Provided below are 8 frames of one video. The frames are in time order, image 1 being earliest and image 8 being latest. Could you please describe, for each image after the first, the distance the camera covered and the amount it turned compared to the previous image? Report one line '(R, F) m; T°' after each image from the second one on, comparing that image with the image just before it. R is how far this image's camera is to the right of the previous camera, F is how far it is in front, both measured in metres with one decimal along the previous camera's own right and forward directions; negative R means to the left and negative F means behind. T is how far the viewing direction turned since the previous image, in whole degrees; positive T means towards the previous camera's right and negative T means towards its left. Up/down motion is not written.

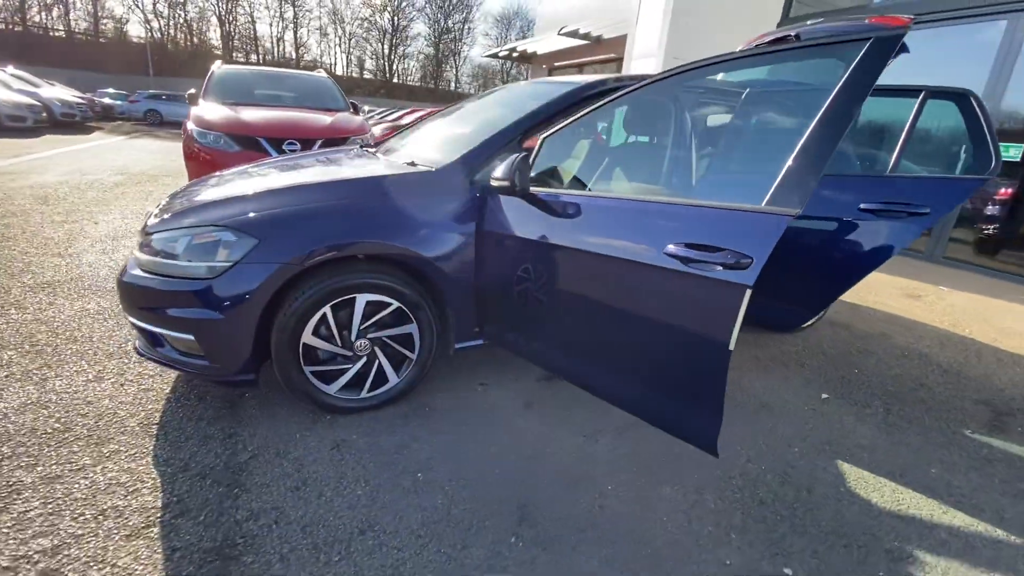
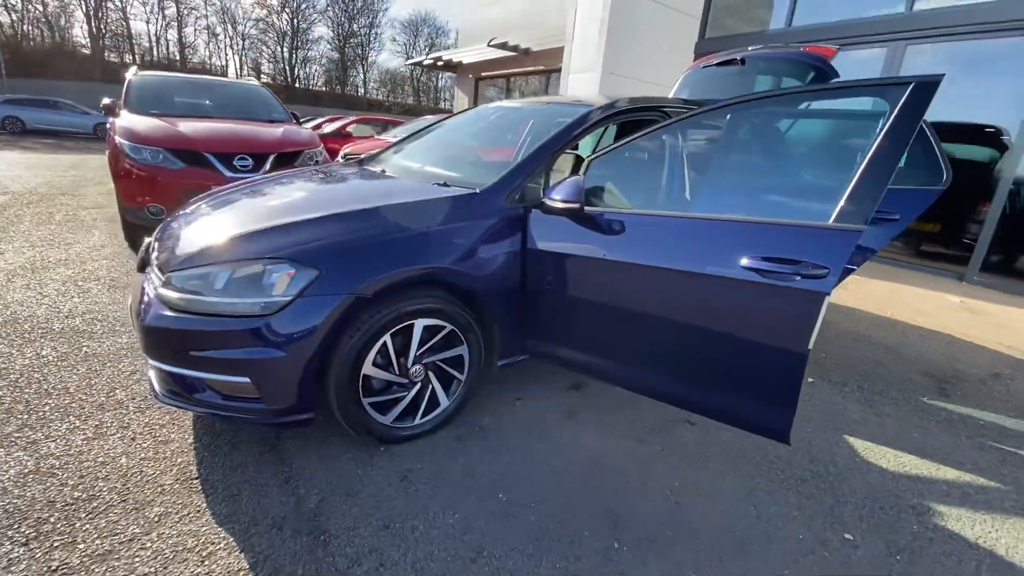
(-0.5, 0.0) m; +10°
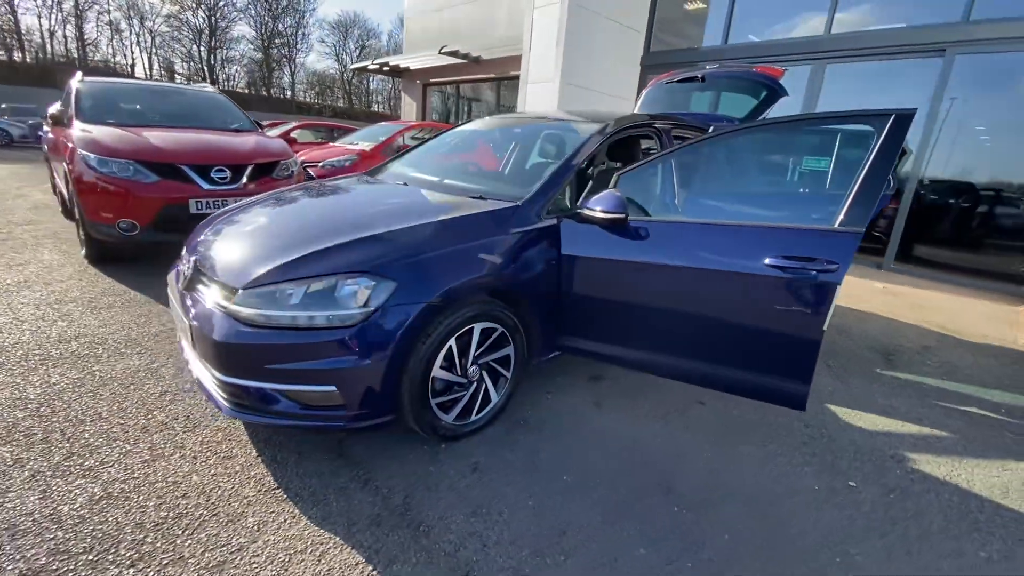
(-0.5, -0.2) m; +7°
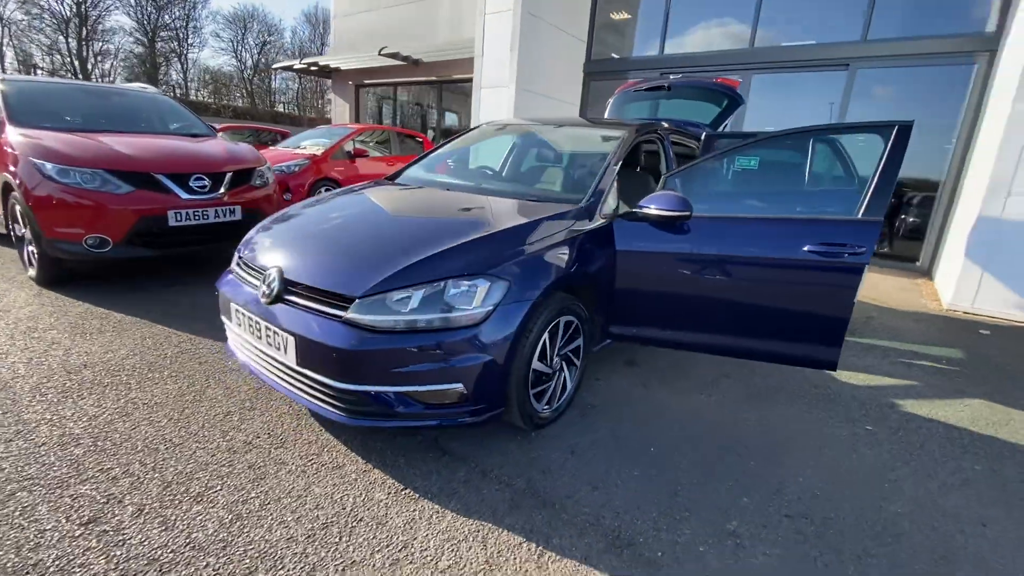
(-0.7, -0.1) m; +10°
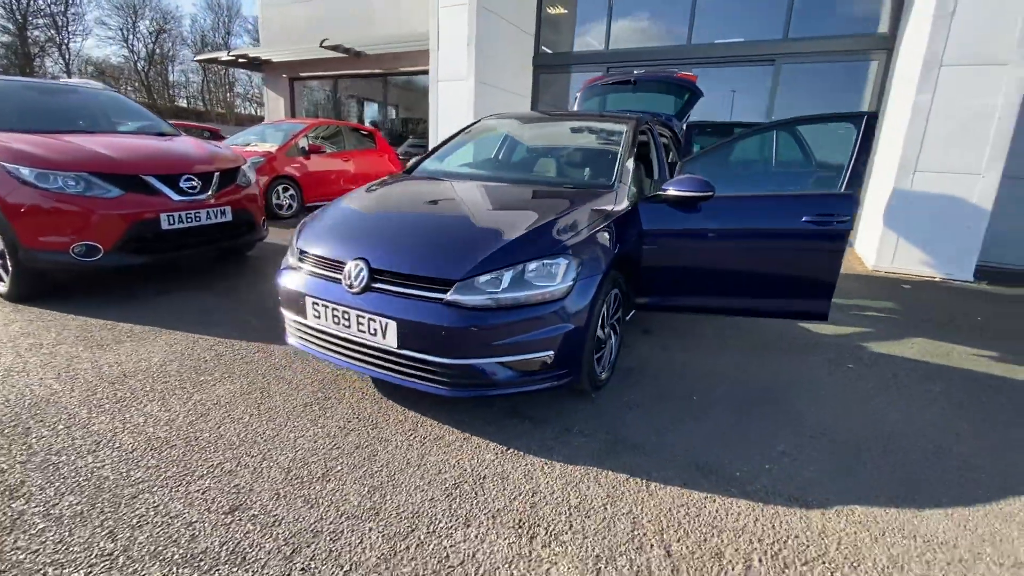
(-0.6, -0.2) m; +8°
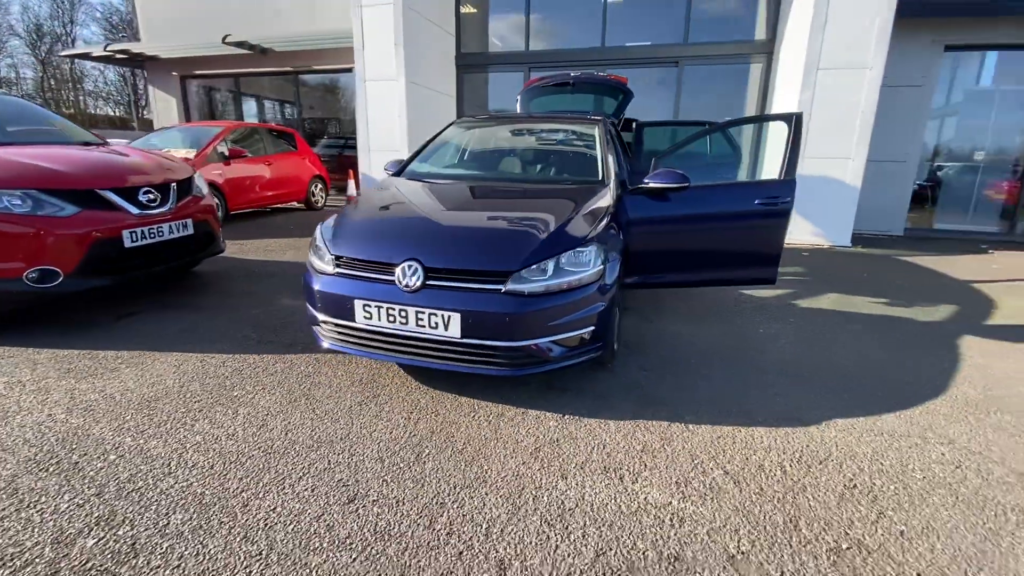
(-0.6, -0.2) m; +11°
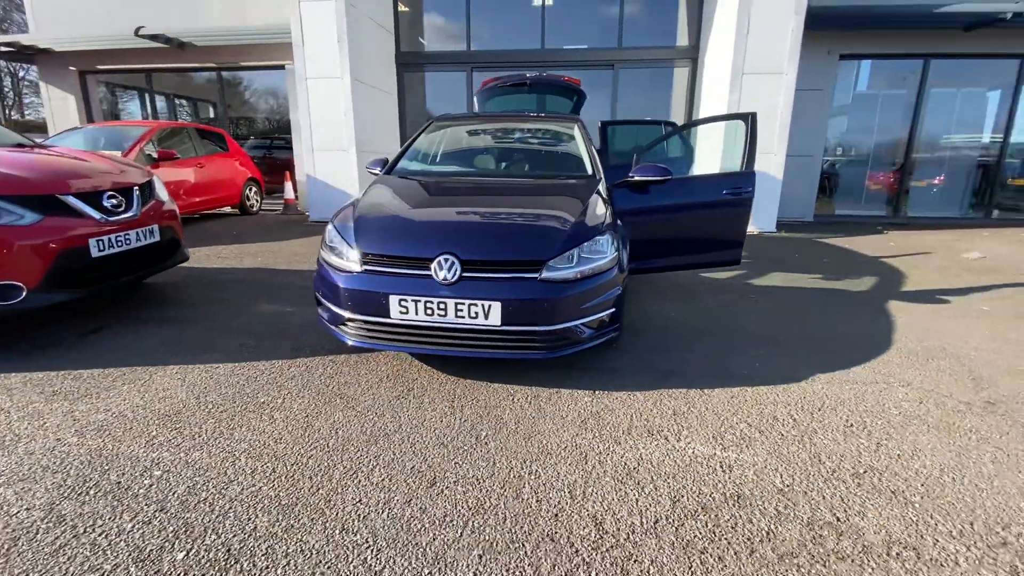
(-0.5, -0.1) m; +9°
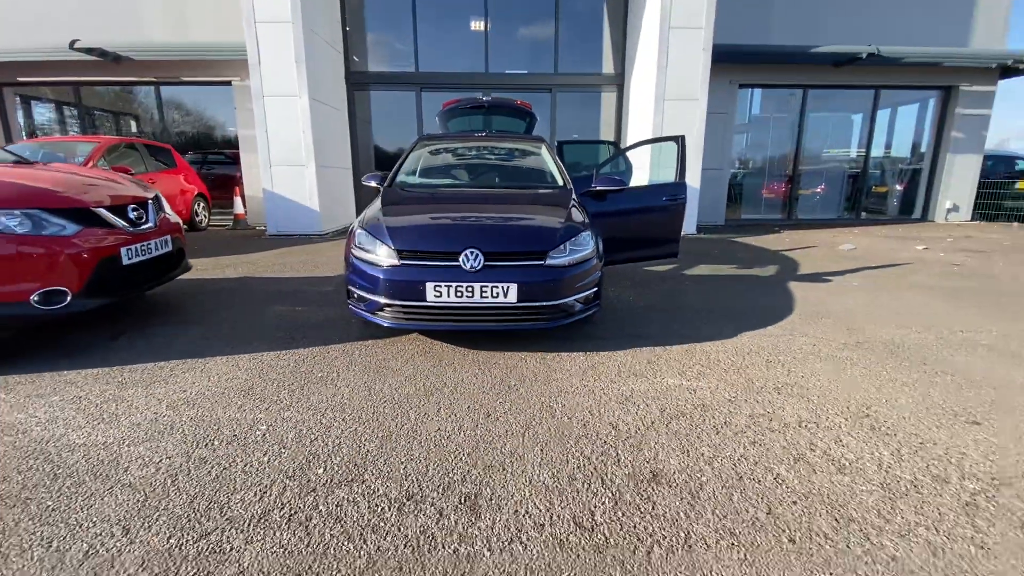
(-0.5, -0.6) m; +8°
